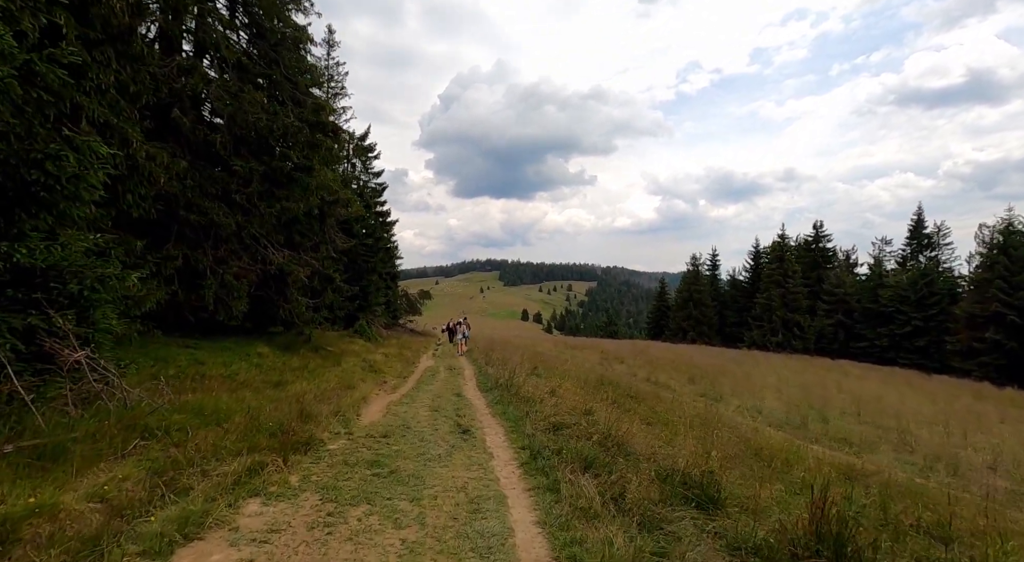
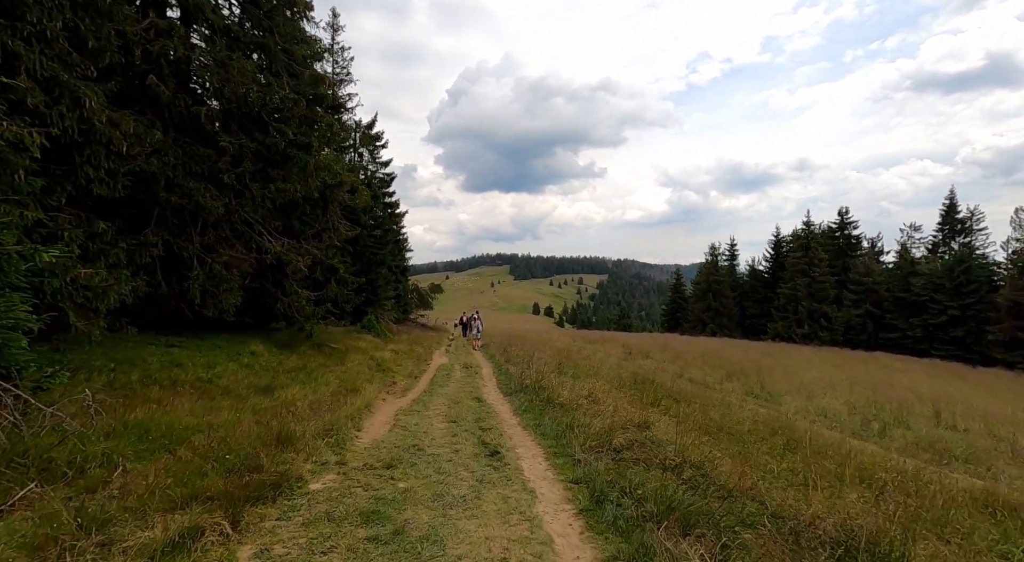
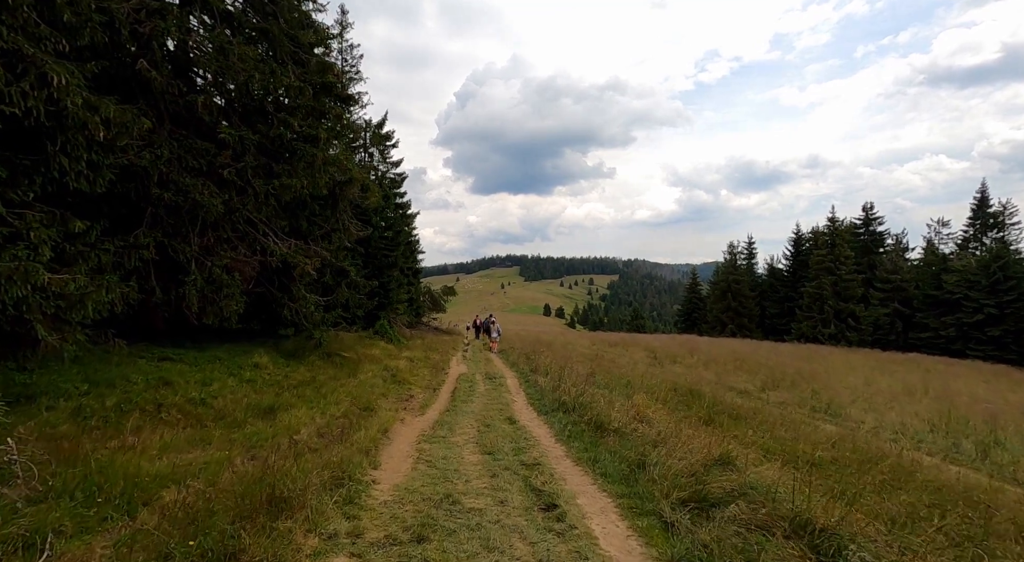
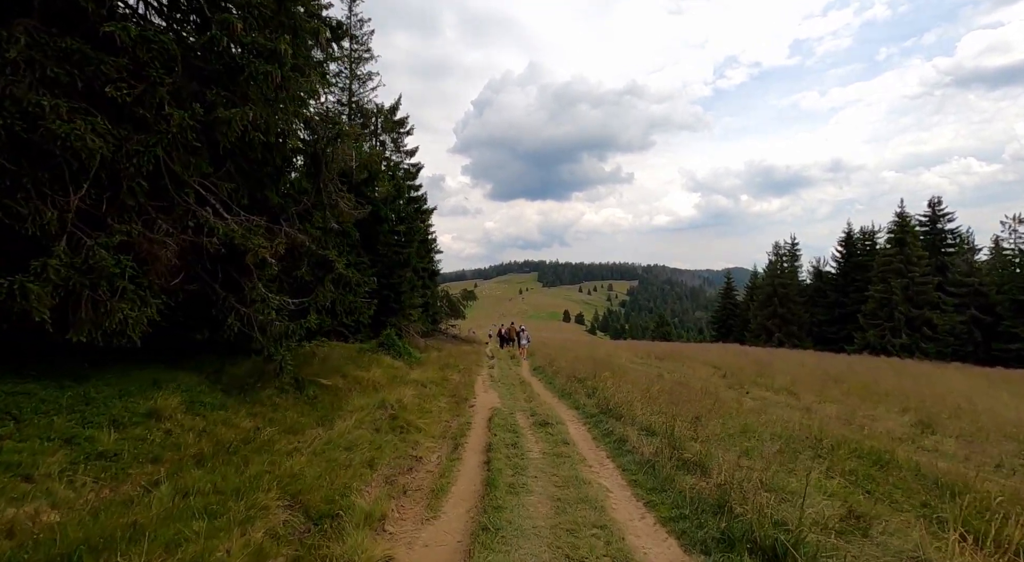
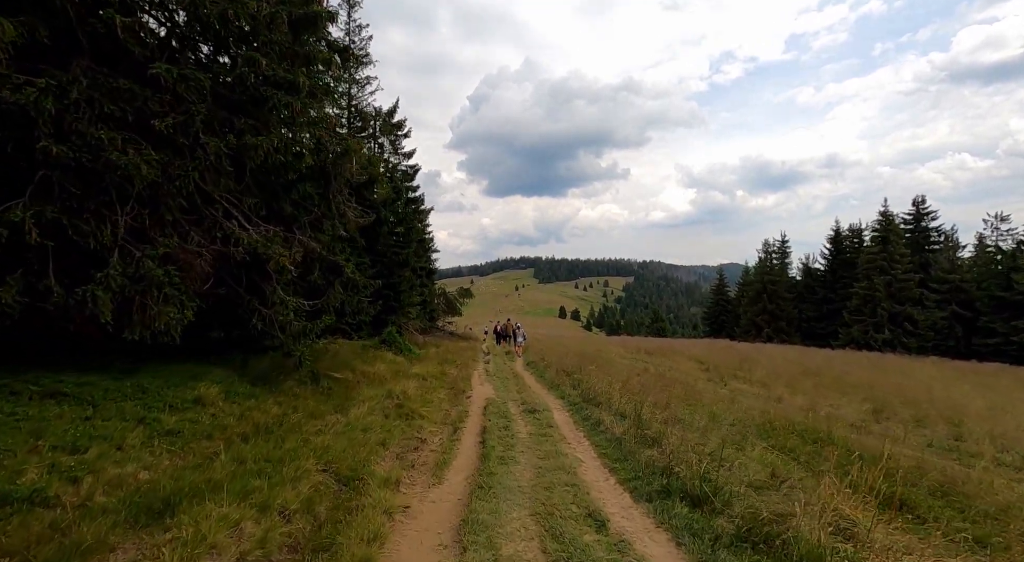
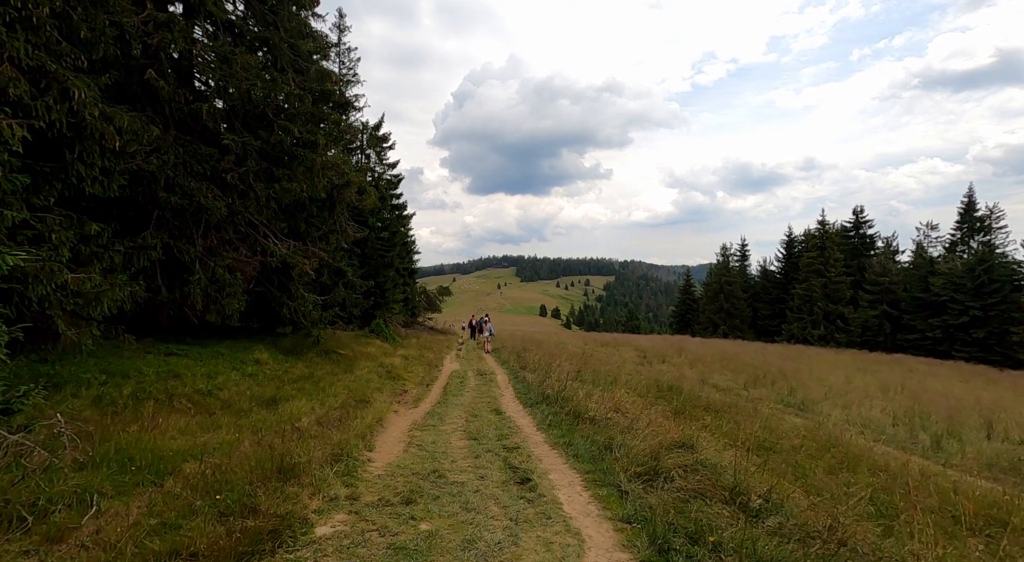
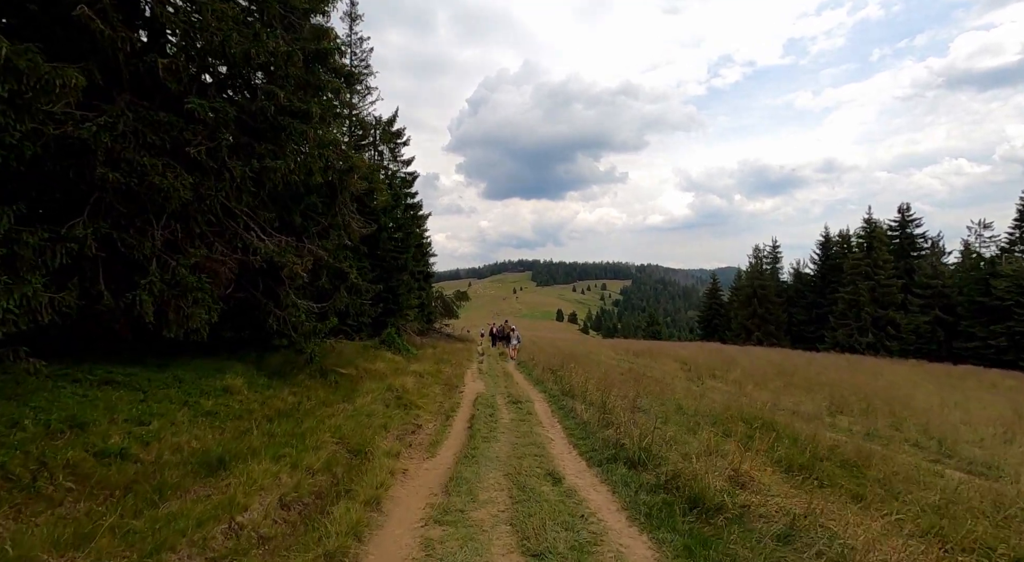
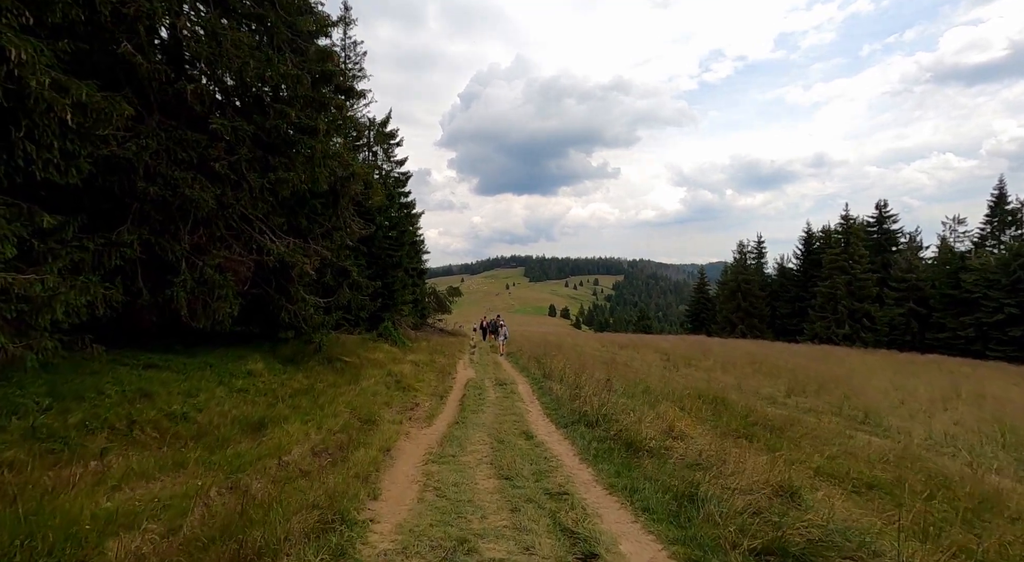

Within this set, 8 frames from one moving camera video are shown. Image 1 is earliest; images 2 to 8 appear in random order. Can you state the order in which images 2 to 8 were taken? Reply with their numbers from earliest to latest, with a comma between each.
2, 6, 3, 8, 7, 5, 4
